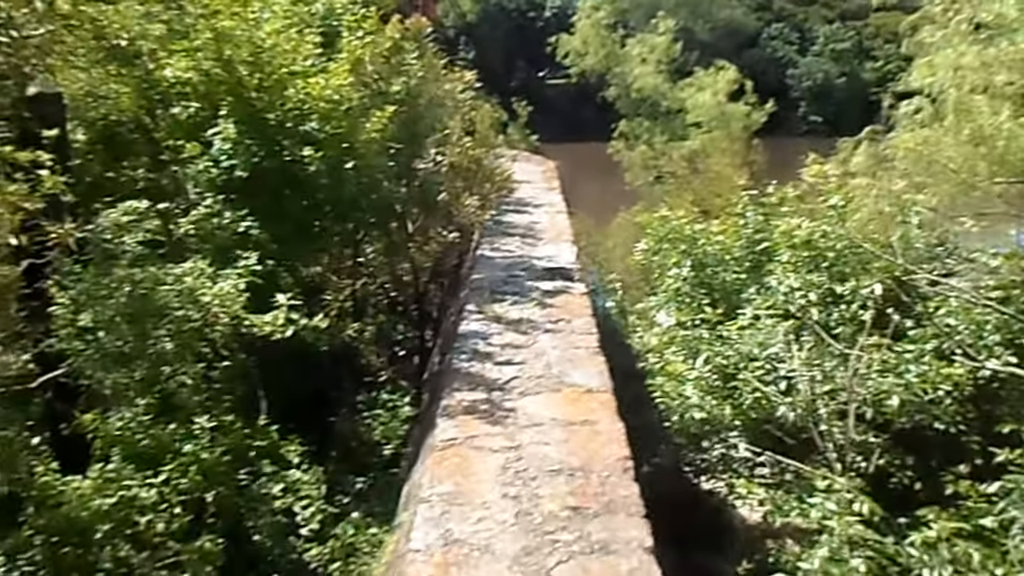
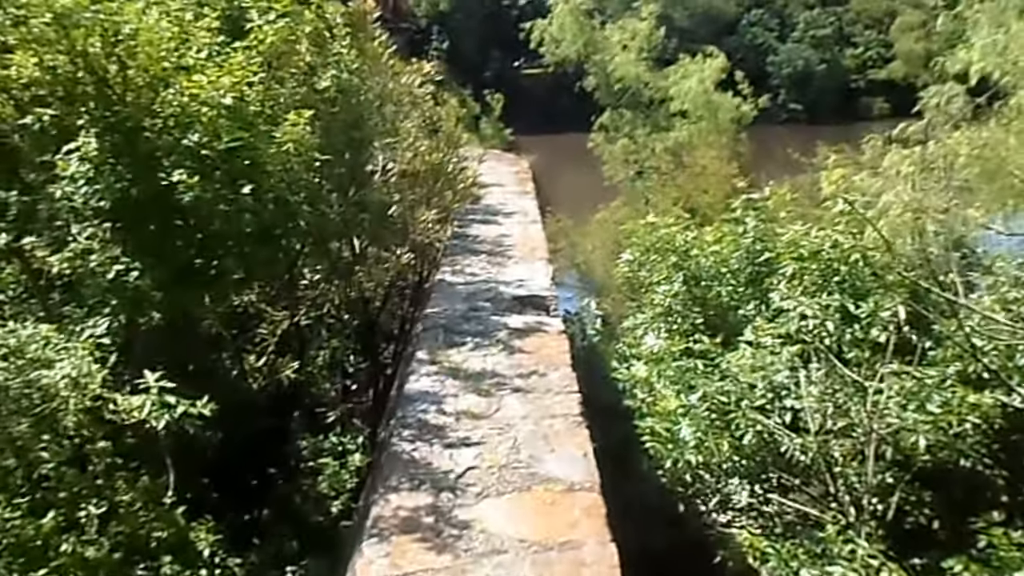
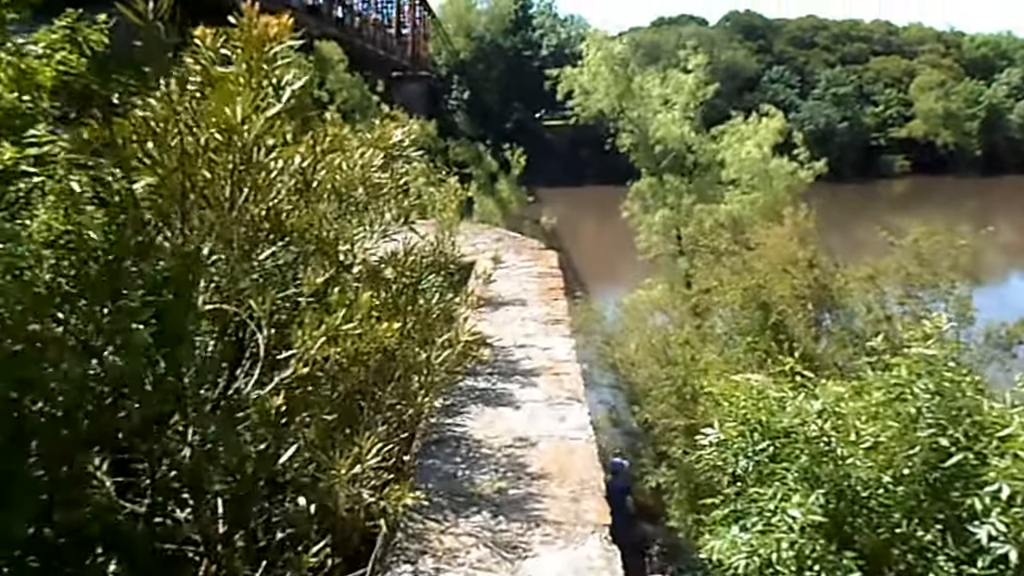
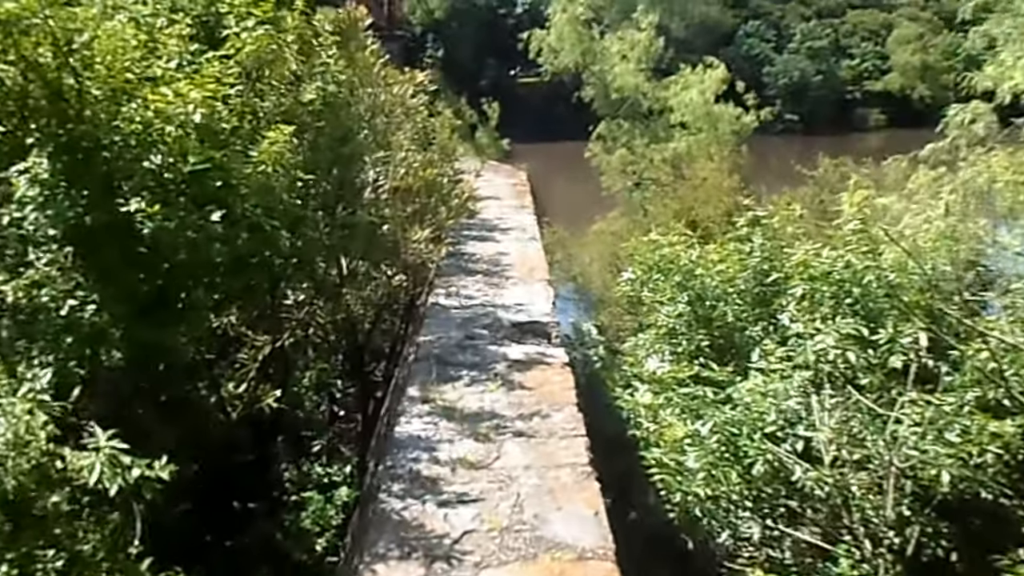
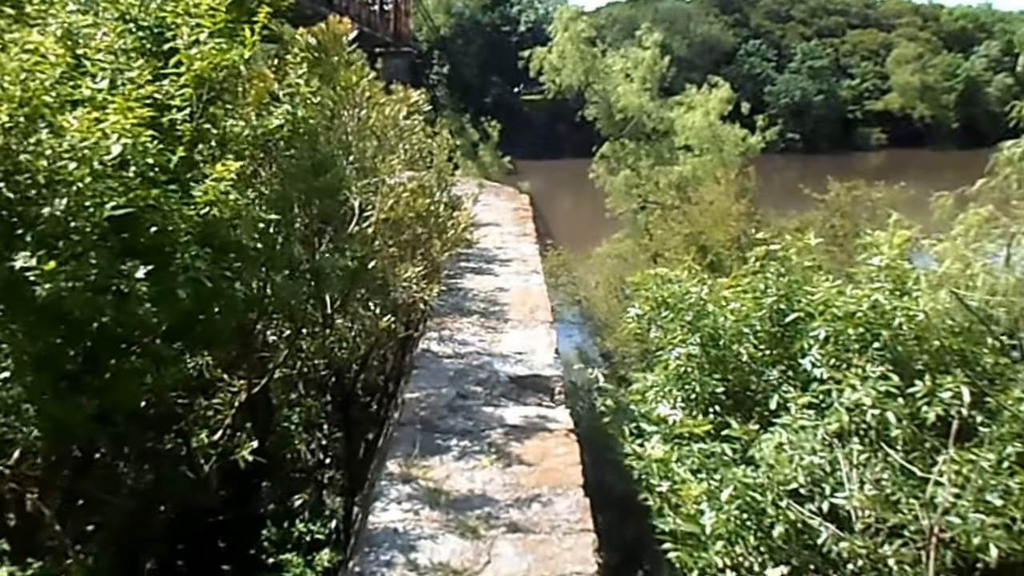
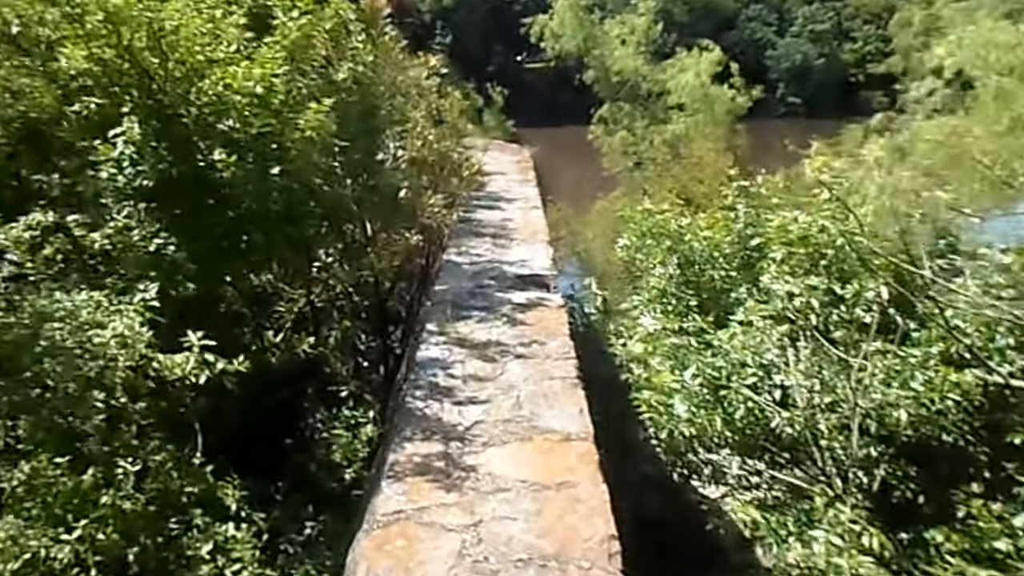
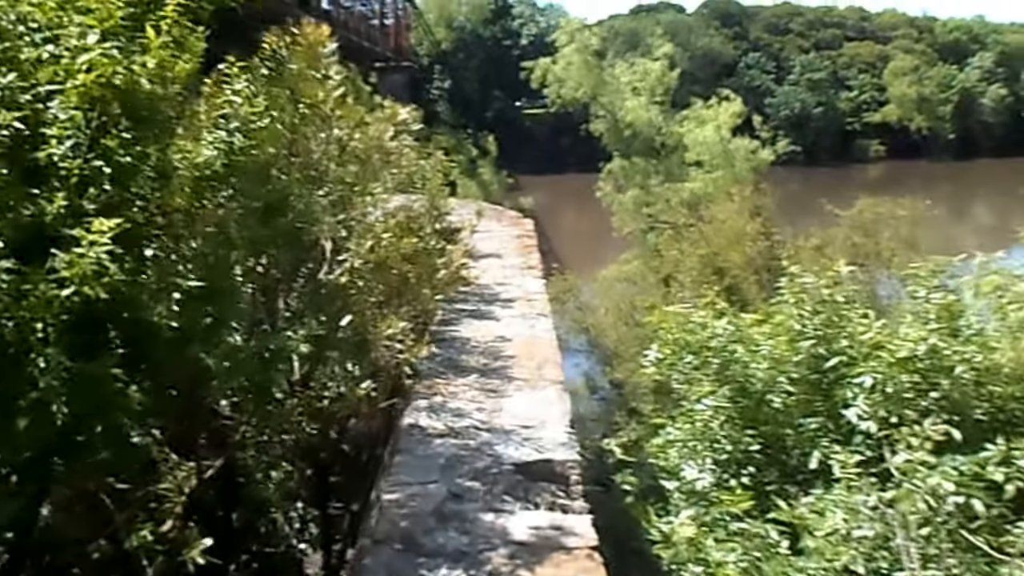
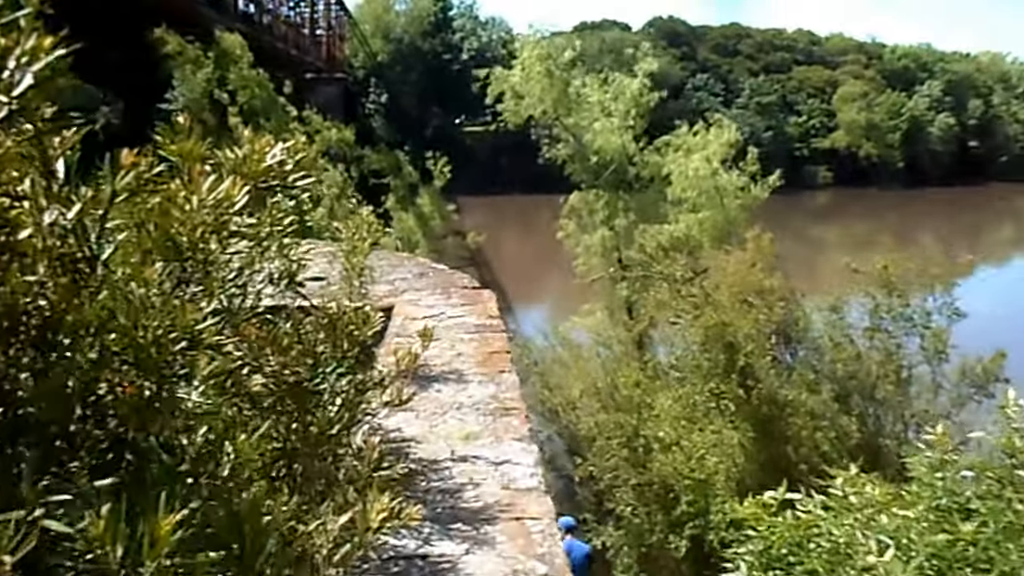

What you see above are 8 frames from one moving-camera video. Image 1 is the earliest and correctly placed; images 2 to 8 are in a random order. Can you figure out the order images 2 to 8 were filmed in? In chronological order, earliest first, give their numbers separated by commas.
6, 2, 4, 5, 7, 3, 8
